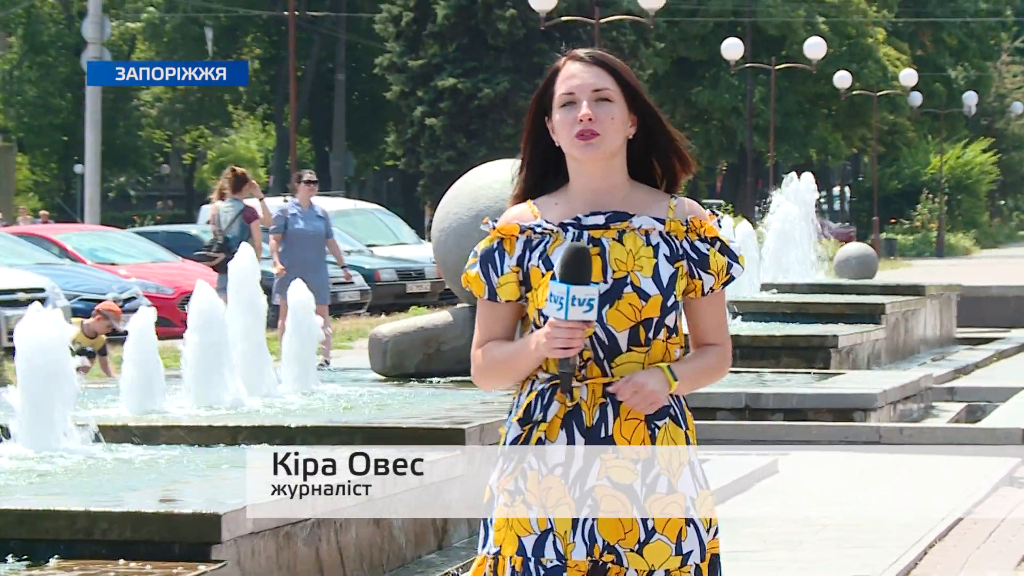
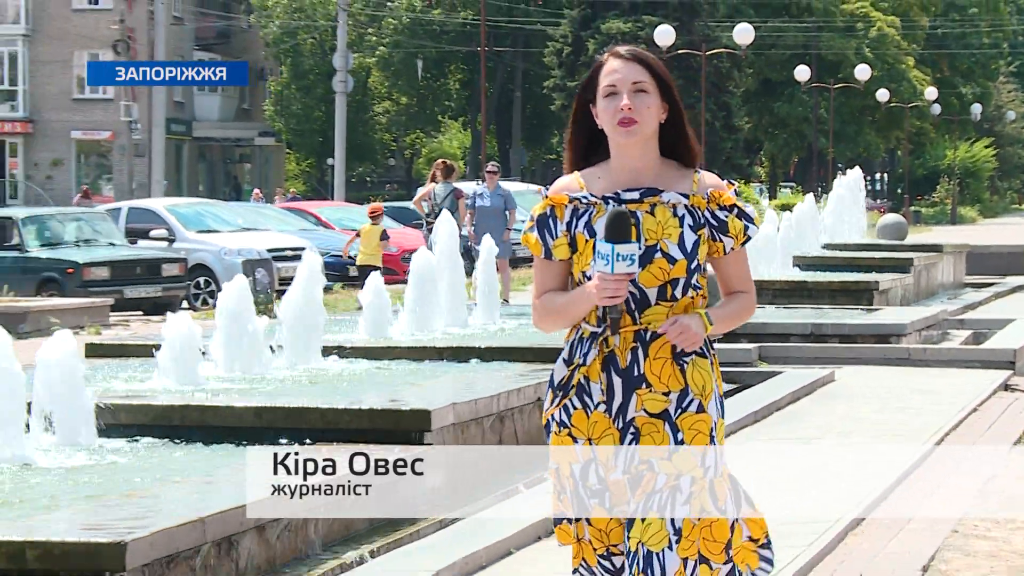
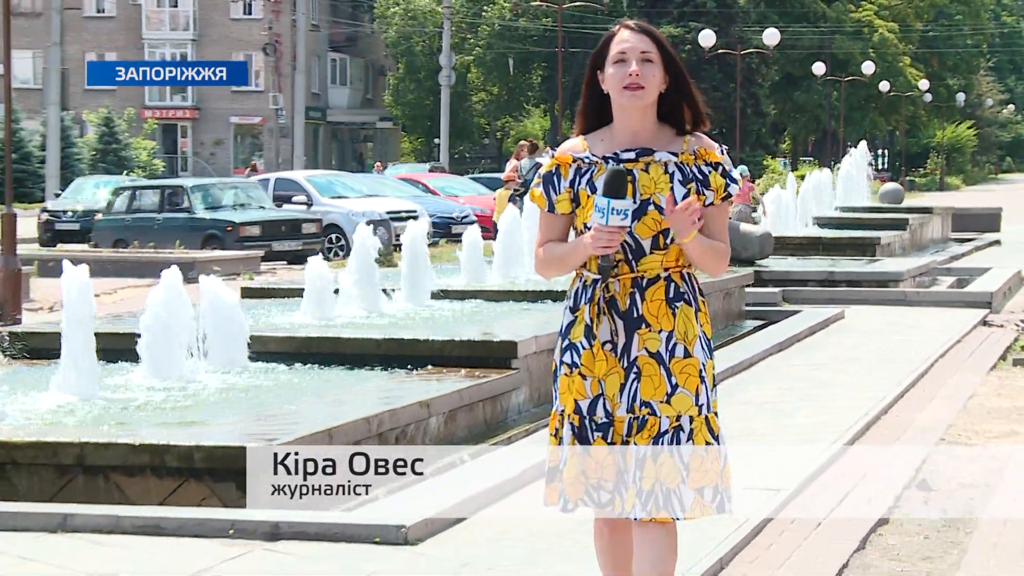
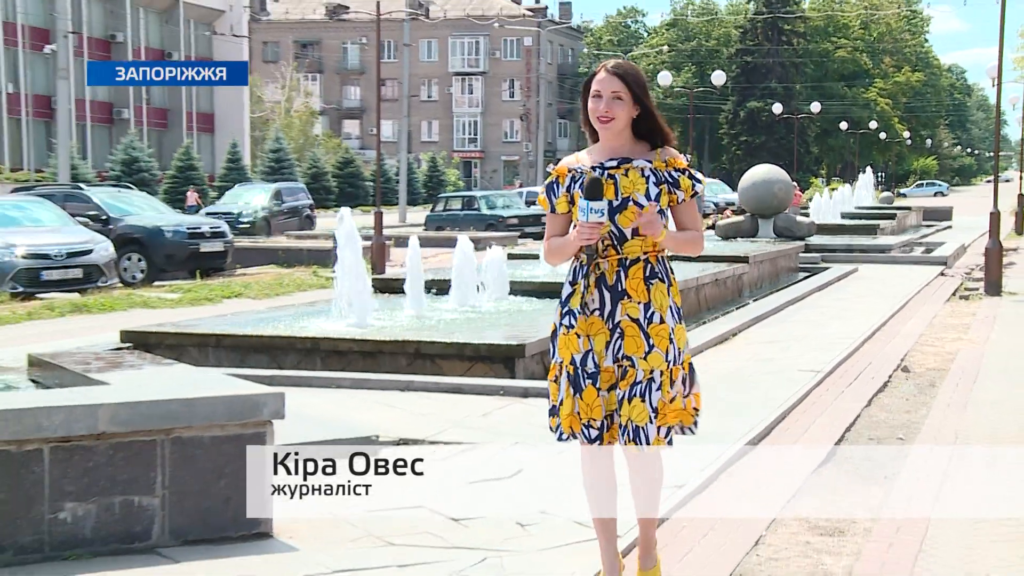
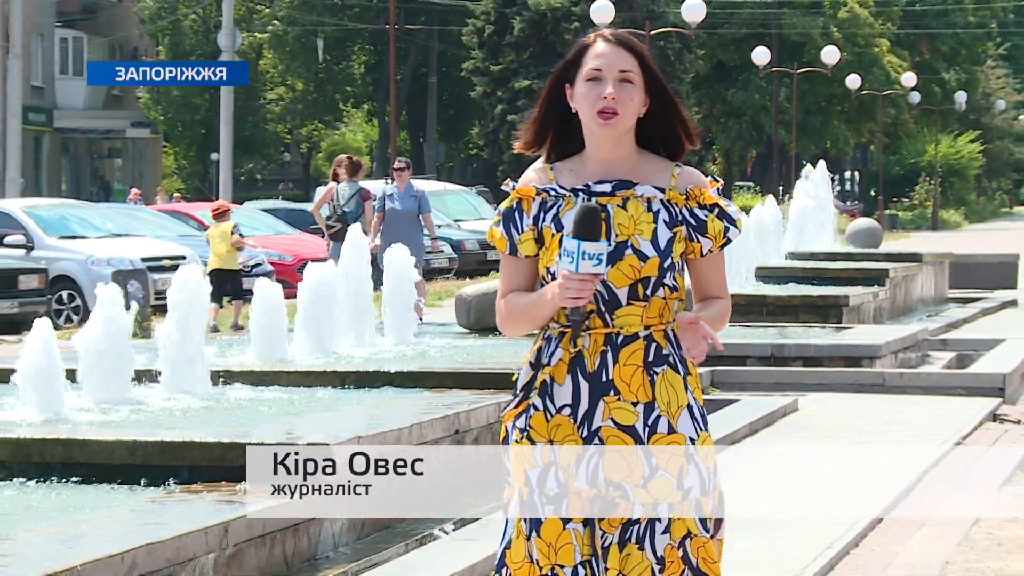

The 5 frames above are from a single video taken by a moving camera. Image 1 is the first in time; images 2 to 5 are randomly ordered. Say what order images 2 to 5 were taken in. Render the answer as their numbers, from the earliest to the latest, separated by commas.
5, 2, 3, 4
